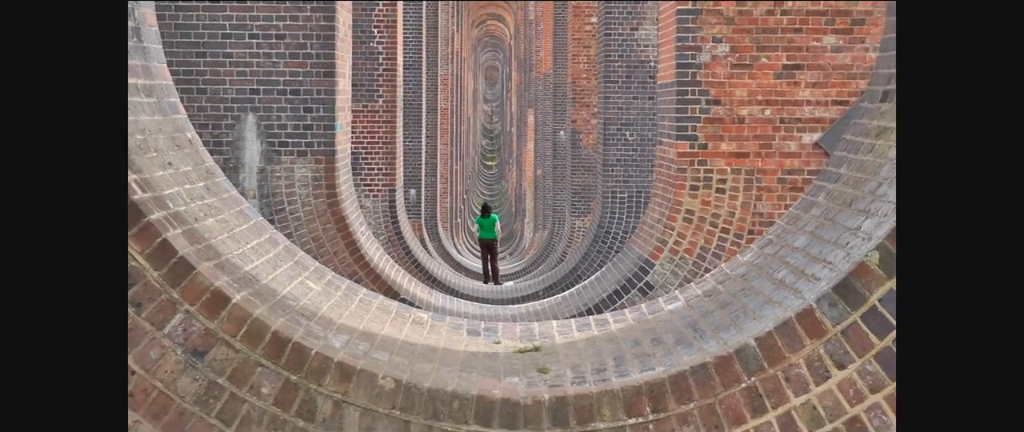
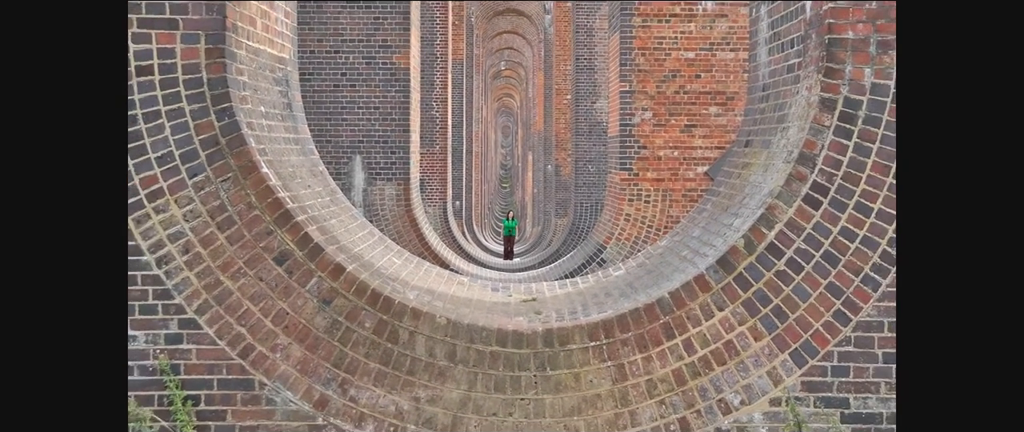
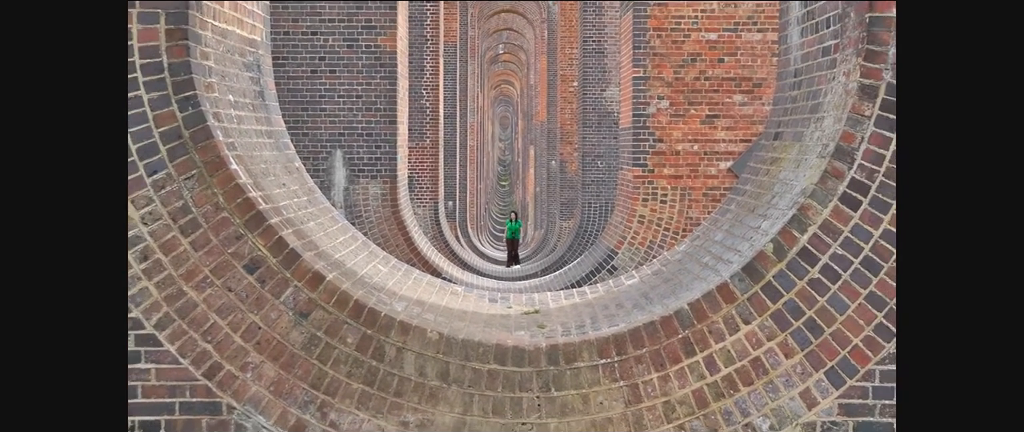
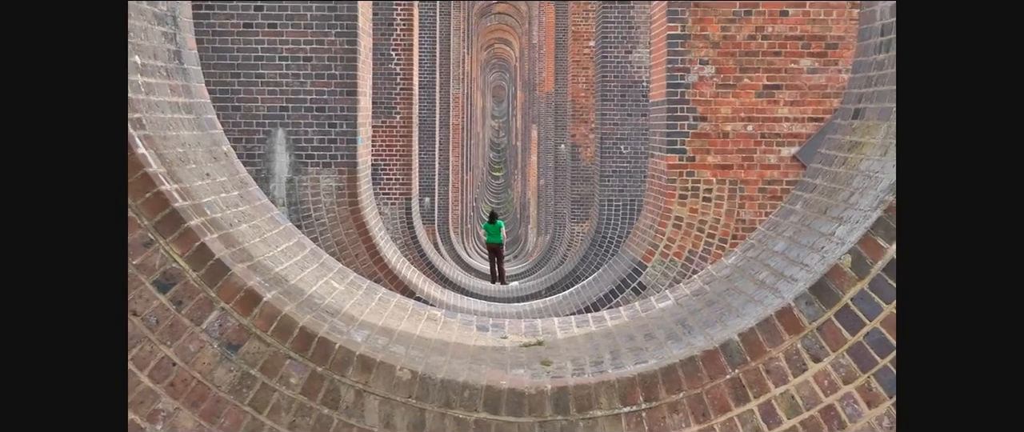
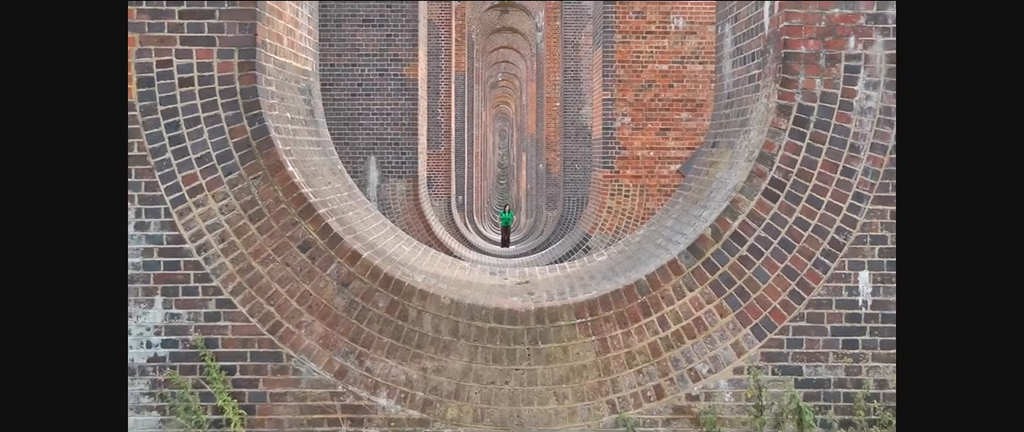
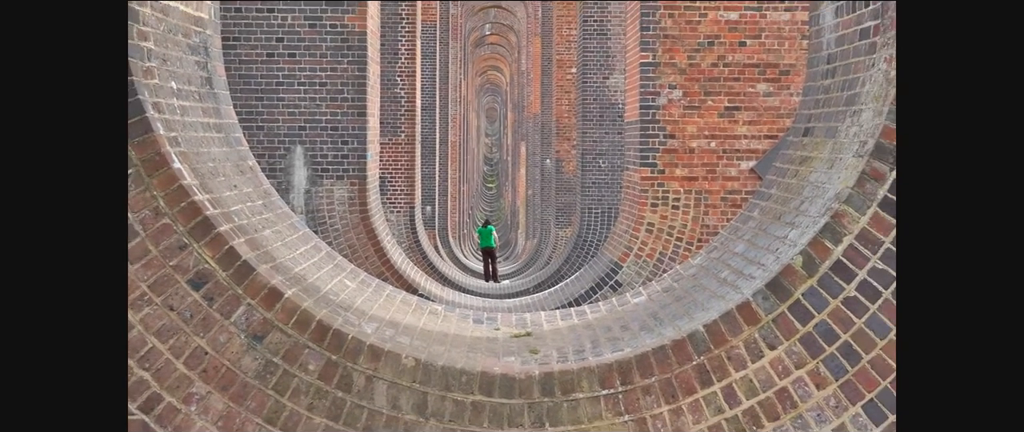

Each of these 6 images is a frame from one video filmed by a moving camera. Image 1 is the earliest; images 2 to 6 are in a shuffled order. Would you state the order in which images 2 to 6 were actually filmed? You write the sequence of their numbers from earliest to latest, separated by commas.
4, 6, 3, 2, 5
